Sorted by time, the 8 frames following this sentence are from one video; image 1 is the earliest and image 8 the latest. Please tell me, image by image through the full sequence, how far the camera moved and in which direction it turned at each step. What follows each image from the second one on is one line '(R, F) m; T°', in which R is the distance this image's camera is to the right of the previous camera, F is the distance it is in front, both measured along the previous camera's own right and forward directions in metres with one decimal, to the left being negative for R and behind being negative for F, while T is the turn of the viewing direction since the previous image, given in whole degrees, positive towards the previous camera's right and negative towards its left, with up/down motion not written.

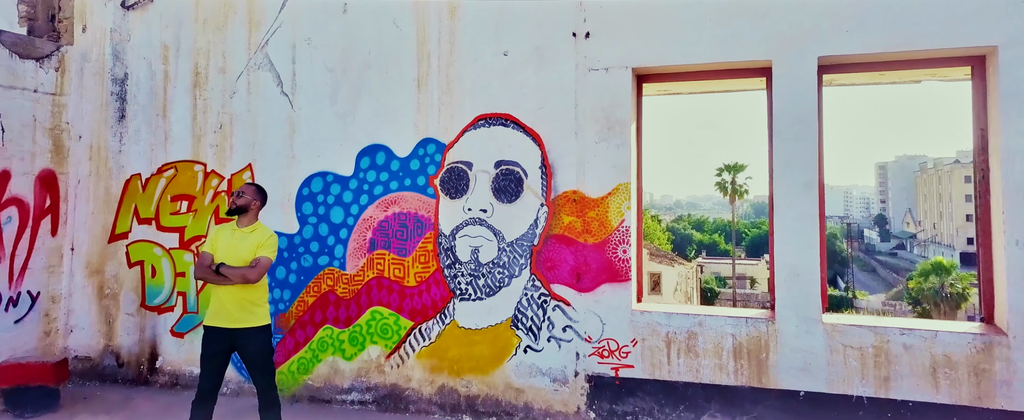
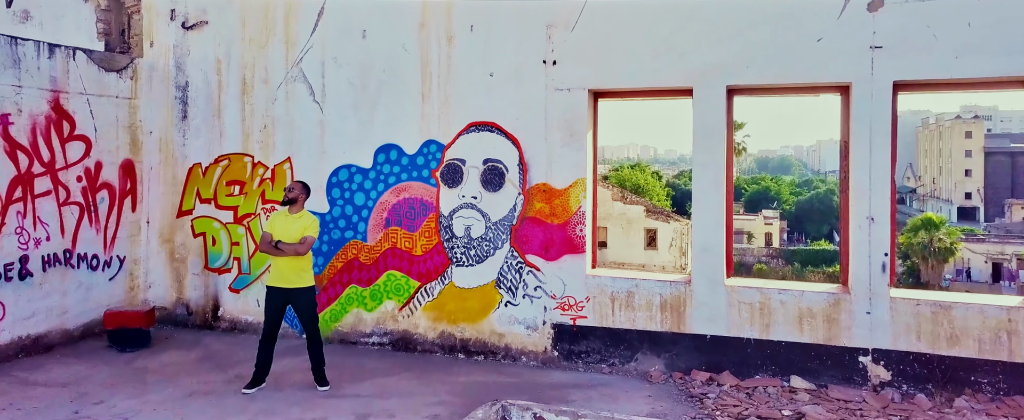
(+0.2, -1.2) m; 0°
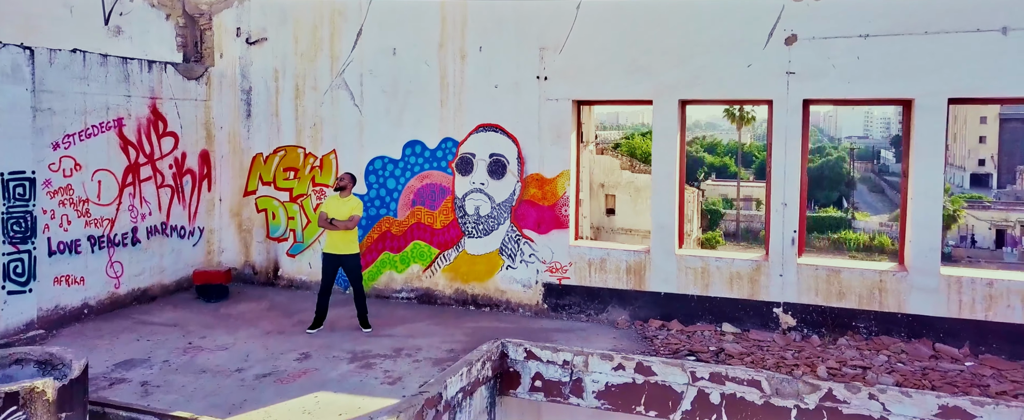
(+0.1, -1.5) m; -1°
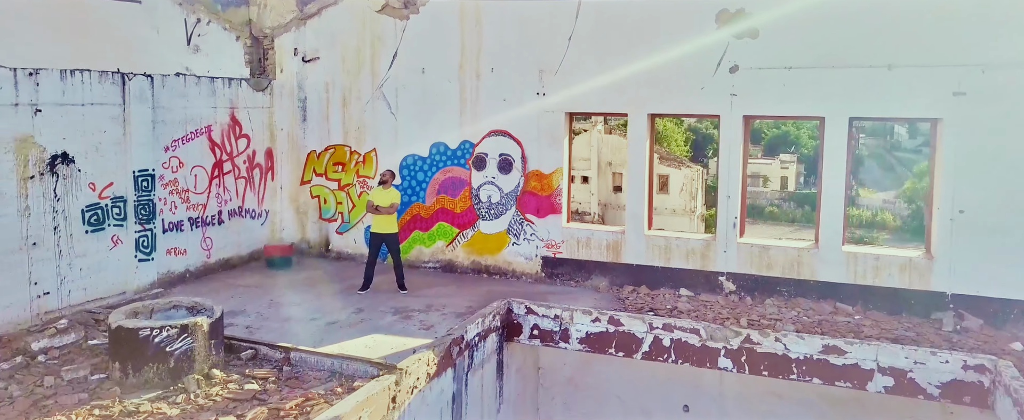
(+0.1, -1.8) m; -1°
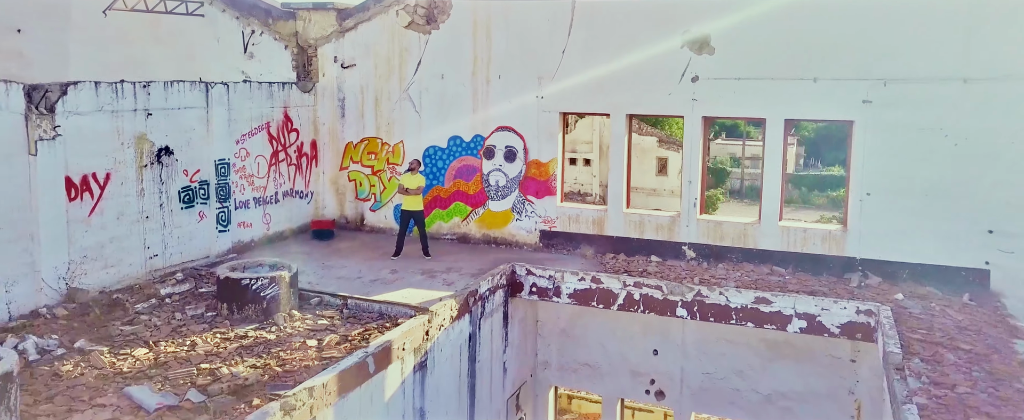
(0.0, -1.9) m; 0°
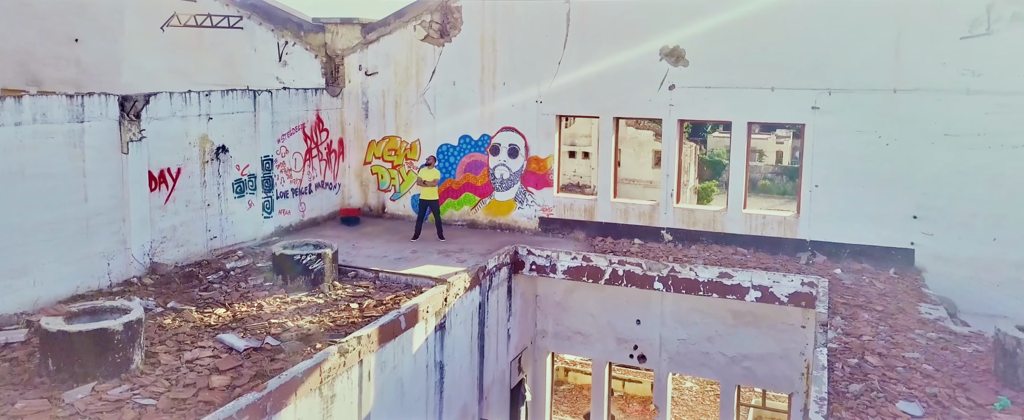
(0.0, -1.6) m; 0°
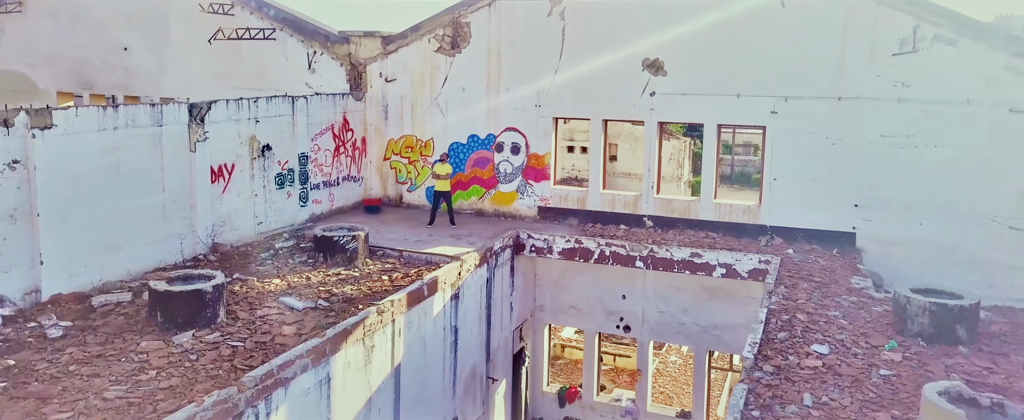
(-0.1, -1.8) m; 0°
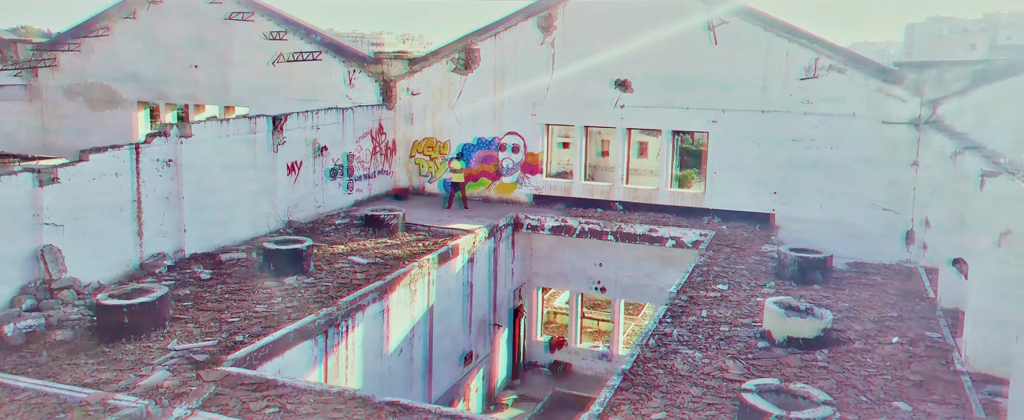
(-0.1, -3.6) m; 0°
